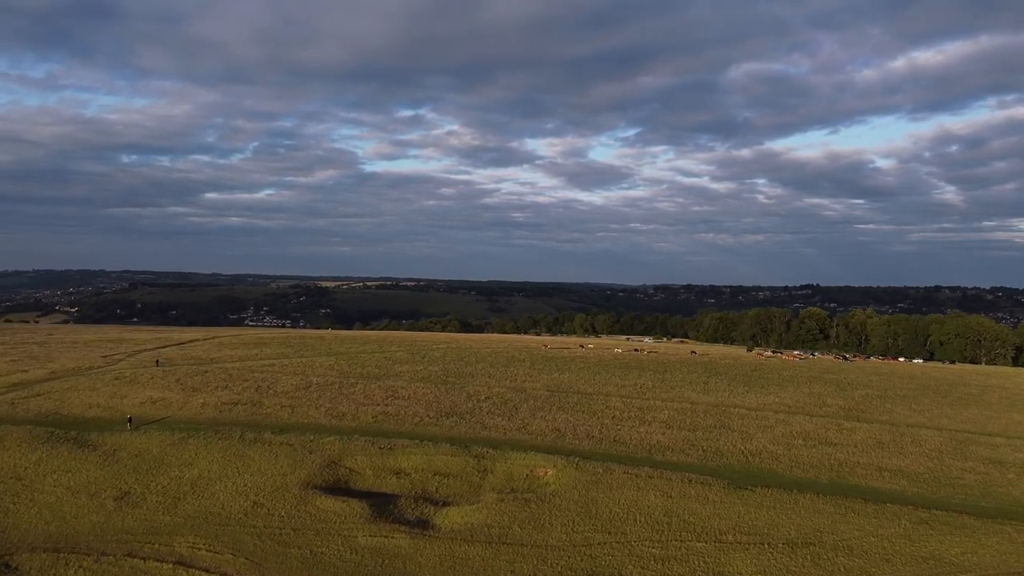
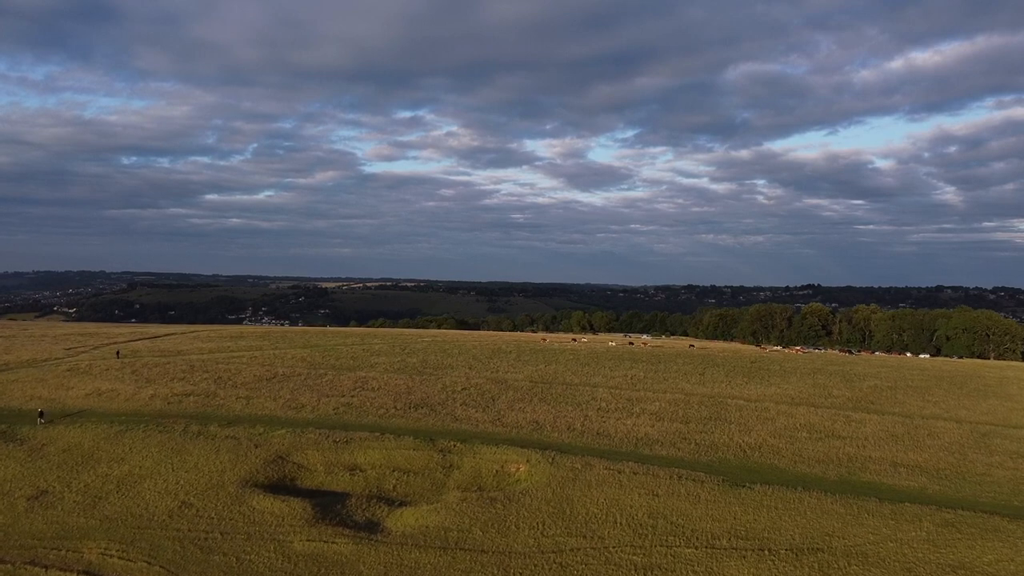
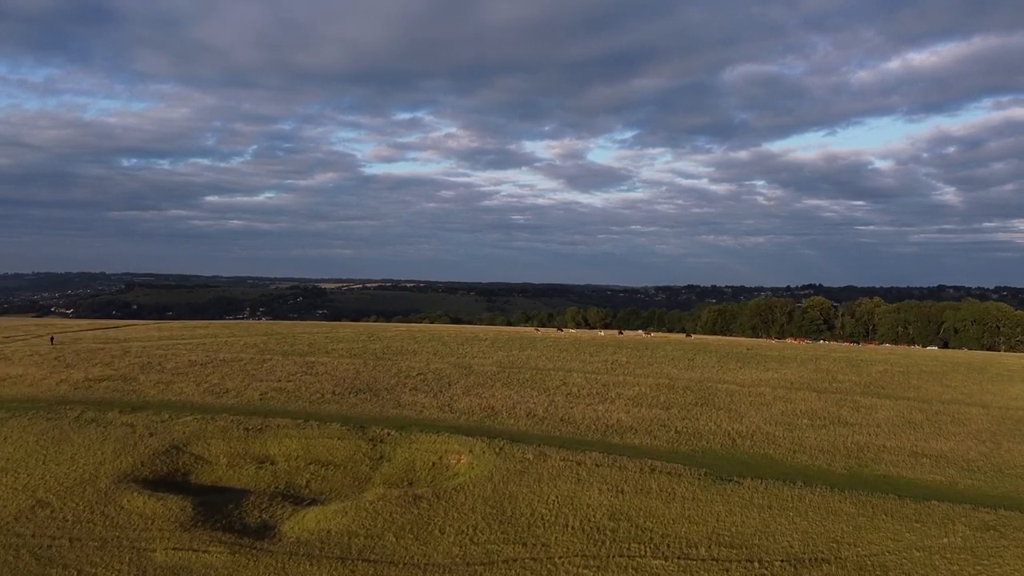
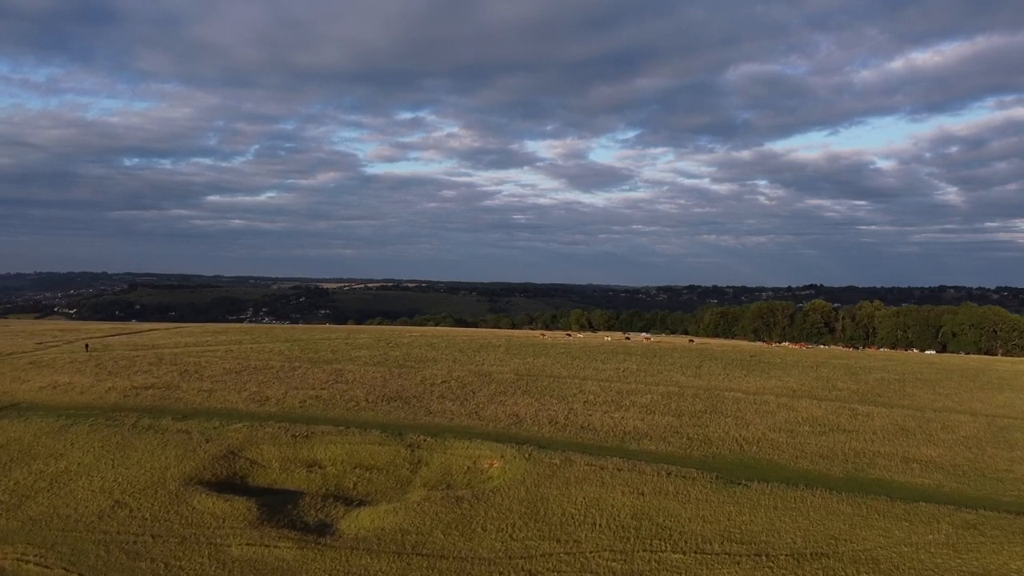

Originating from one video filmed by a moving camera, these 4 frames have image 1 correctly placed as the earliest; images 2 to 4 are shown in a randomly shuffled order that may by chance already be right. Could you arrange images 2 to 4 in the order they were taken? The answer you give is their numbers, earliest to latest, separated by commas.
2, 4, 3
